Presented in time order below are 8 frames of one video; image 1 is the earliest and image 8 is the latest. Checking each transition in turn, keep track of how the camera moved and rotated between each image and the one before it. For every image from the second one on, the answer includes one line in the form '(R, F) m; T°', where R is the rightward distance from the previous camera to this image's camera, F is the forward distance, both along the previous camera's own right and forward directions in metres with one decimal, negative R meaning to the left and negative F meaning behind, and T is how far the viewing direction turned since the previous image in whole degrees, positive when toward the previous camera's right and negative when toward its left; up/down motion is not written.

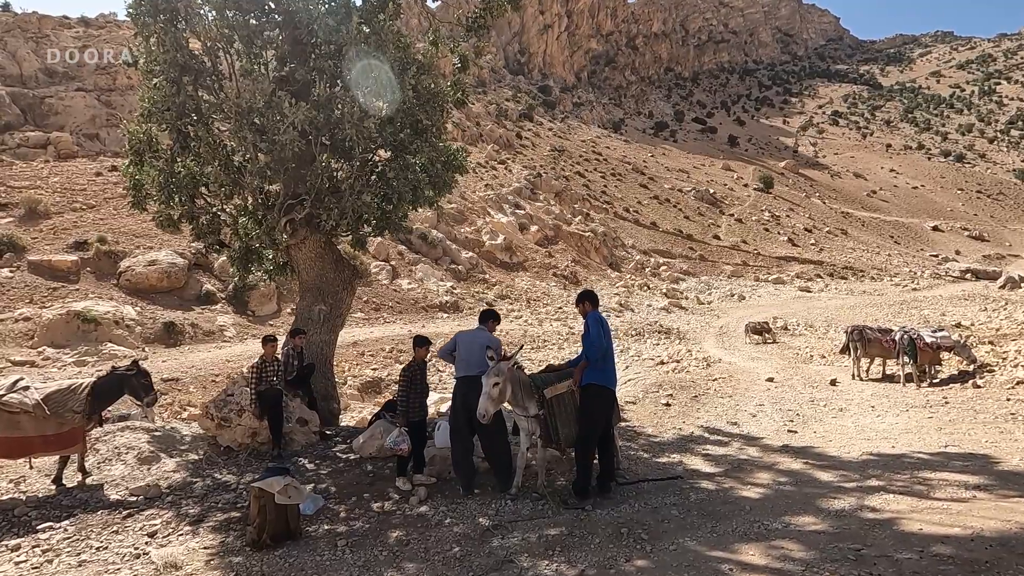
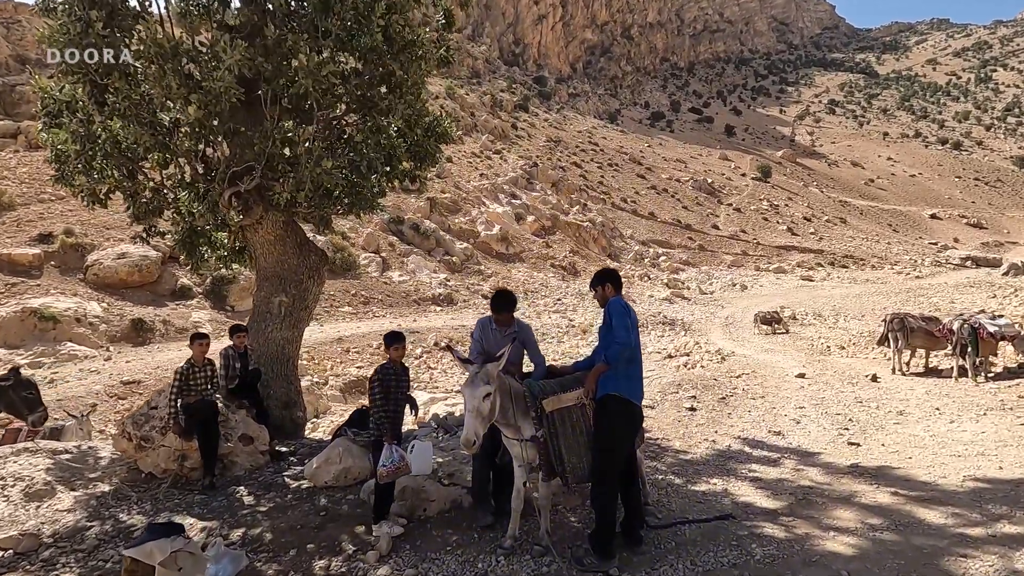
(0.0, +1.4) m; 0°
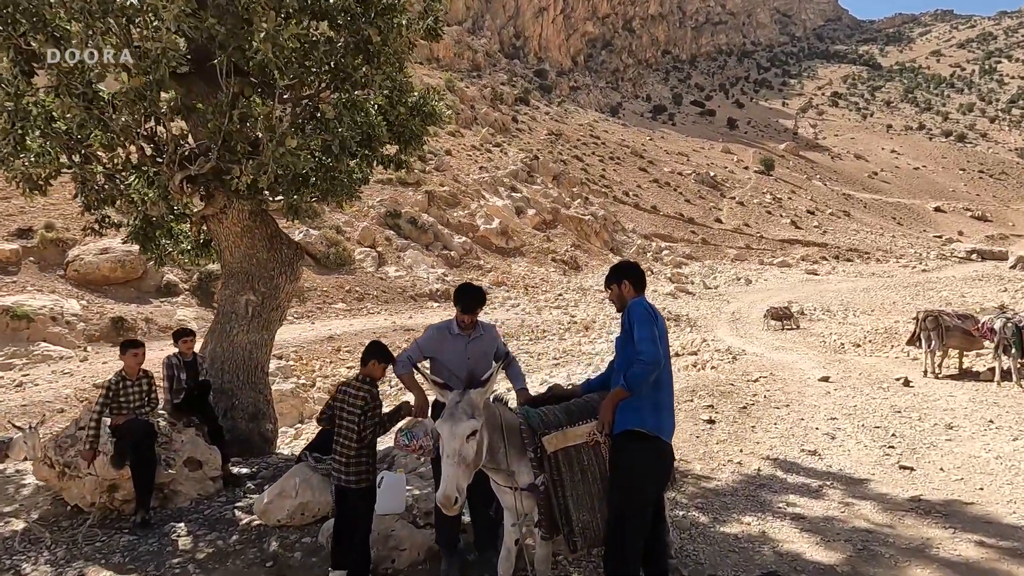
(+0.1, +0.8) m; 0°
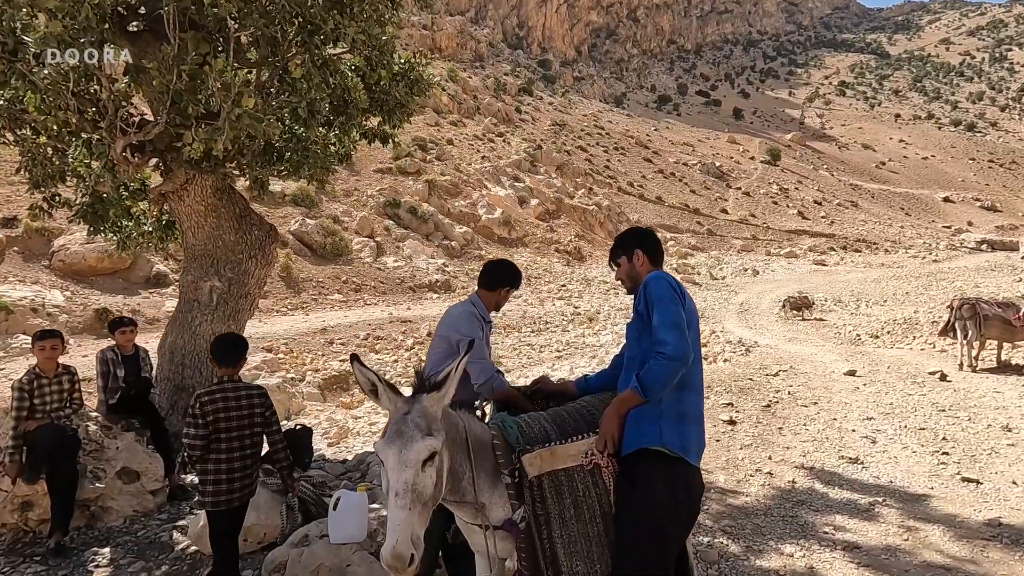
(+0.1, +0.7) m; 0°
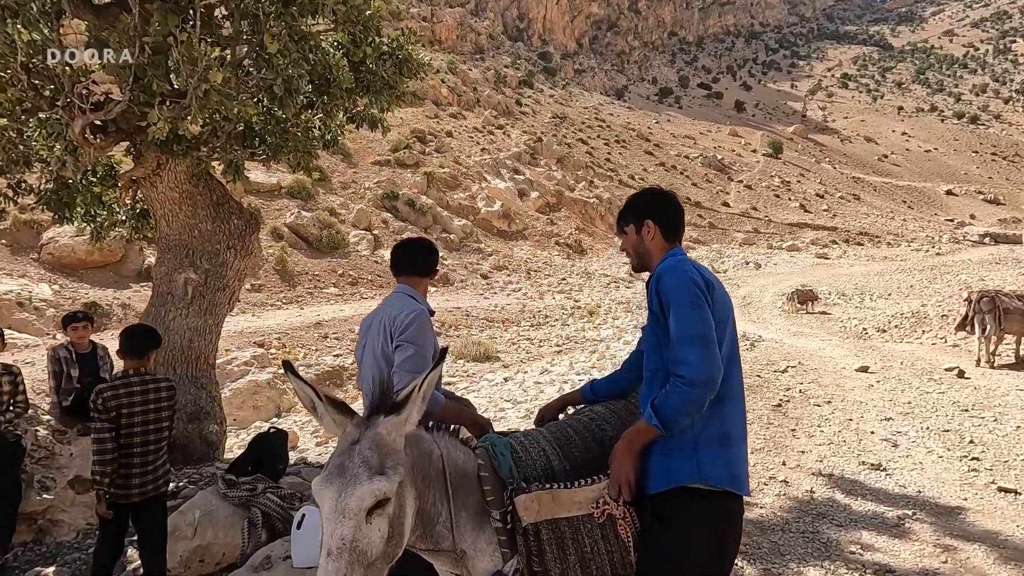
(+0.1, +0.4) m; 0°
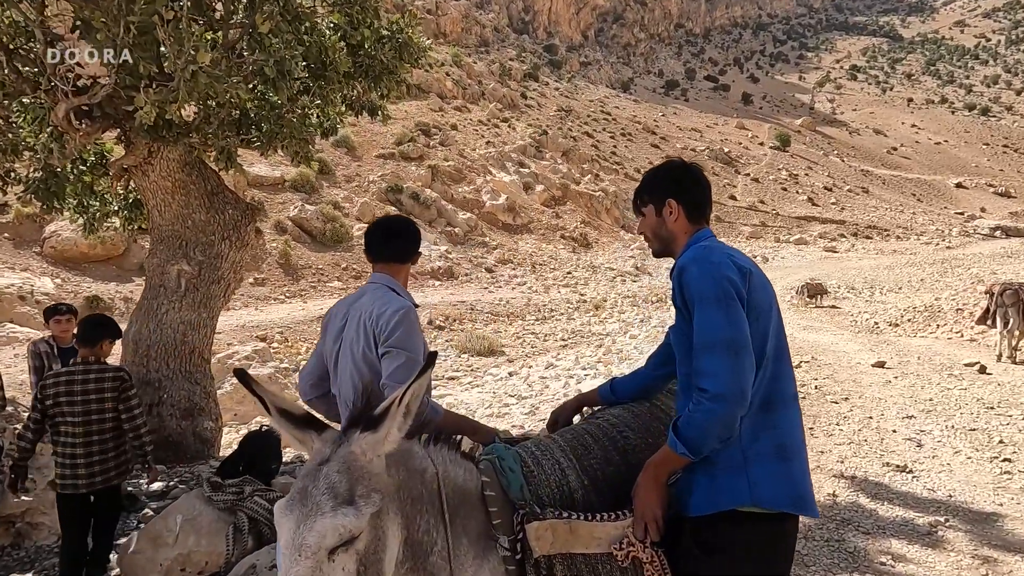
(0.0, +0.2) m; -1°
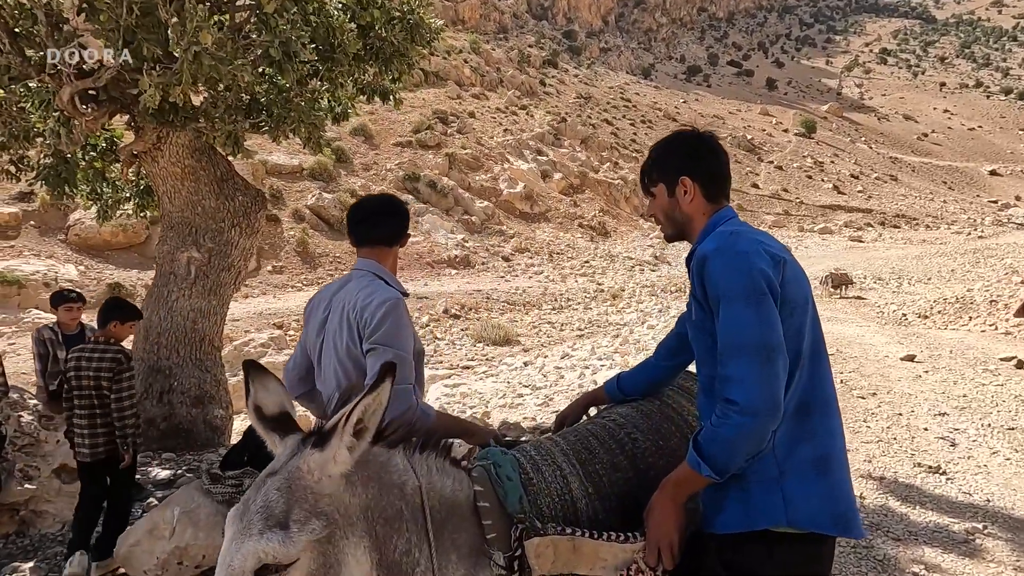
(+0.1, +0.2) m; -2°
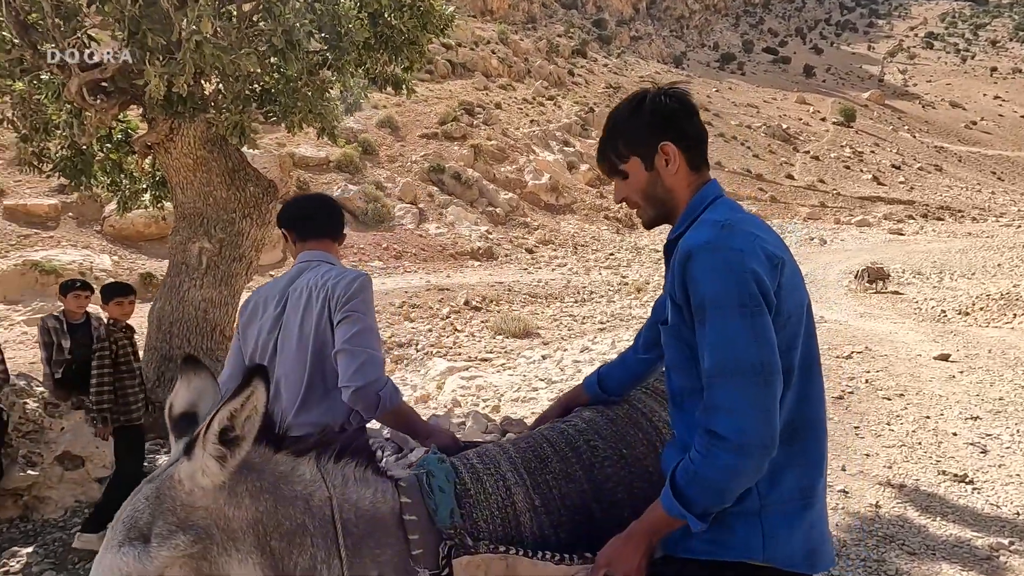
(+0.2, +0.1) m; -3°
